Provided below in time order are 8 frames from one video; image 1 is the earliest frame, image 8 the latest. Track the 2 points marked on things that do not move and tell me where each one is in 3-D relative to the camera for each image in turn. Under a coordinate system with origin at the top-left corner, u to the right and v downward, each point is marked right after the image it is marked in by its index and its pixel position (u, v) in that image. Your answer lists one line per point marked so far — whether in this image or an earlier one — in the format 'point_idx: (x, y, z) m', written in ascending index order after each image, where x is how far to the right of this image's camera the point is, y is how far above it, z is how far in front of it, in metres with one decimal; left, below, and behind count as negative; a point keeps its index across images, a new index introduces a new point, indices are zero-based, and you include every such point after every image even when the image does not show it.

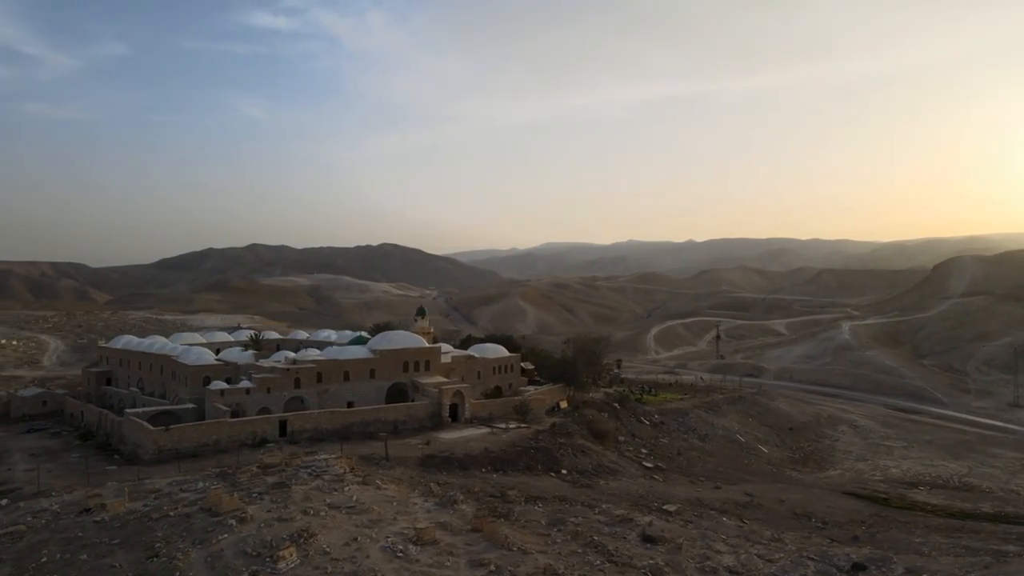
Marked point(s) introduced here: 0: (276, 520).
0: (-4.3, -4.2, +12.8) m
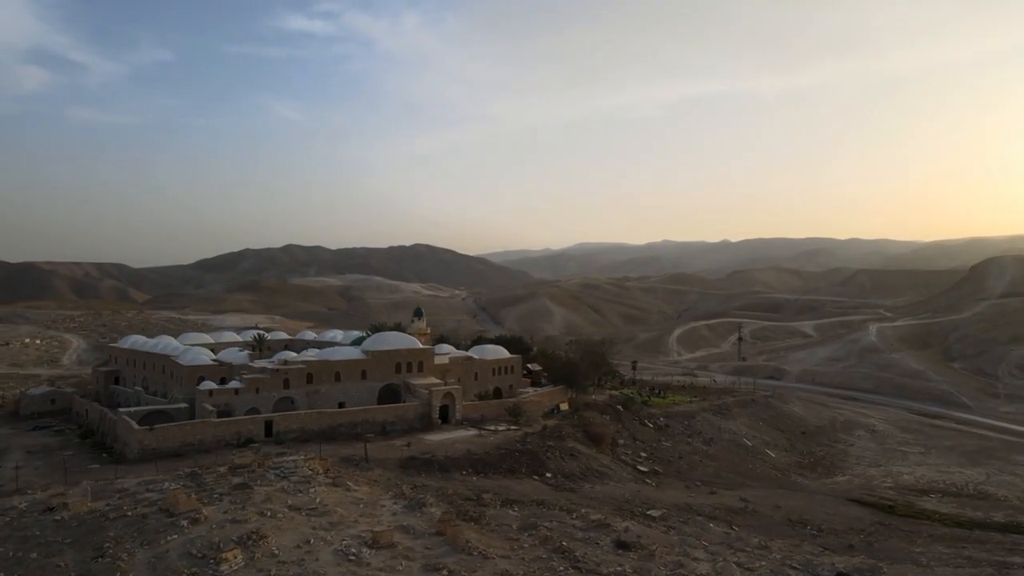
0: (-5.1, -4.2, +12.8) m
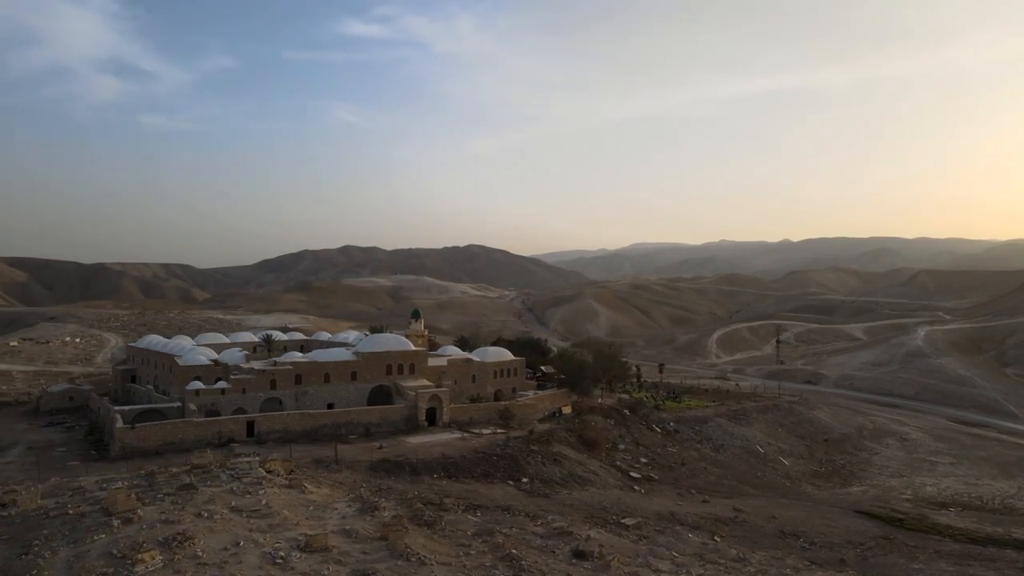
0: (-6.4, -4.3, +12.9) m
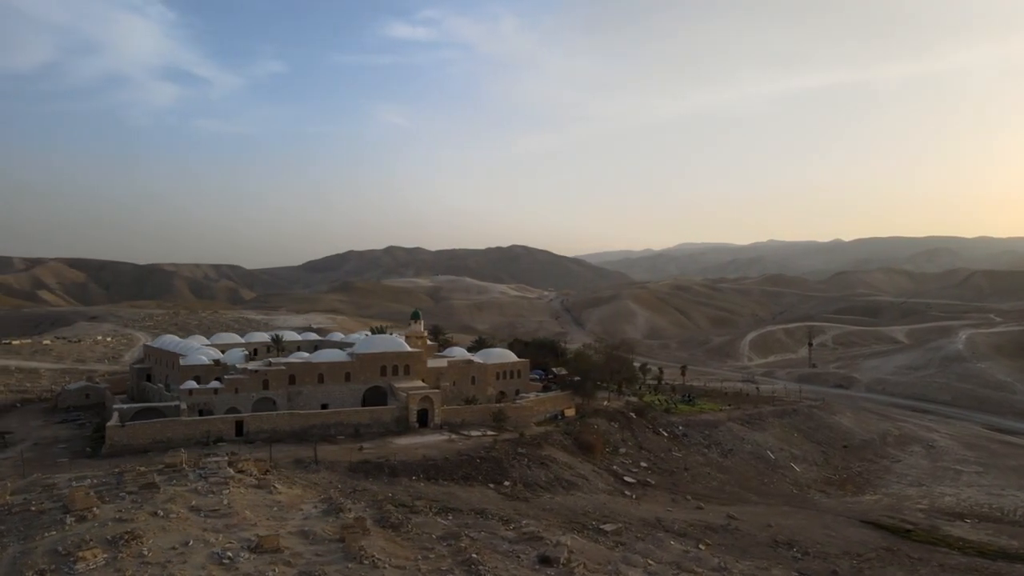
0: (-7.4, -4.3, +13.1) m
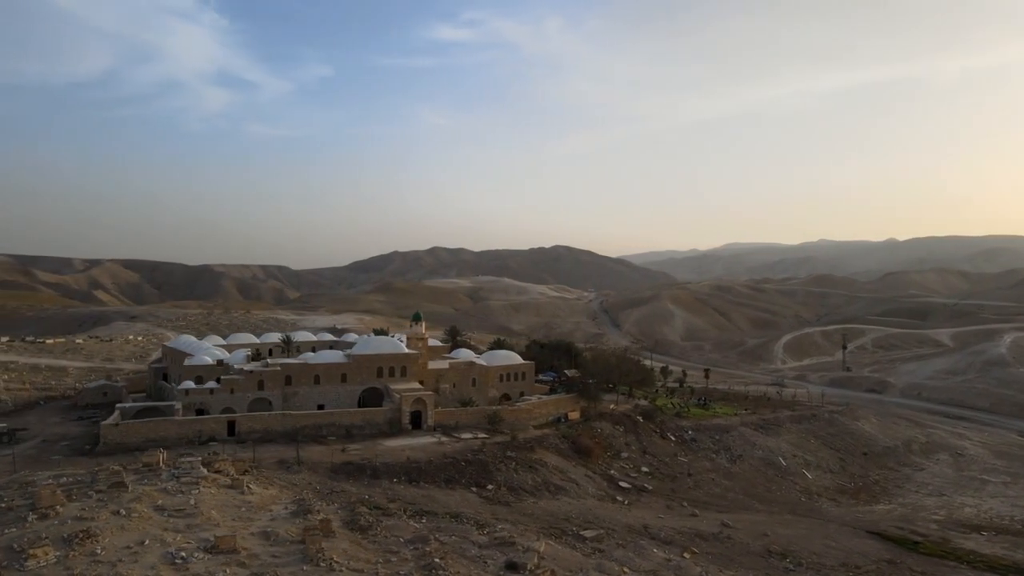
0: (-8.3, -4.4, +13.4) m
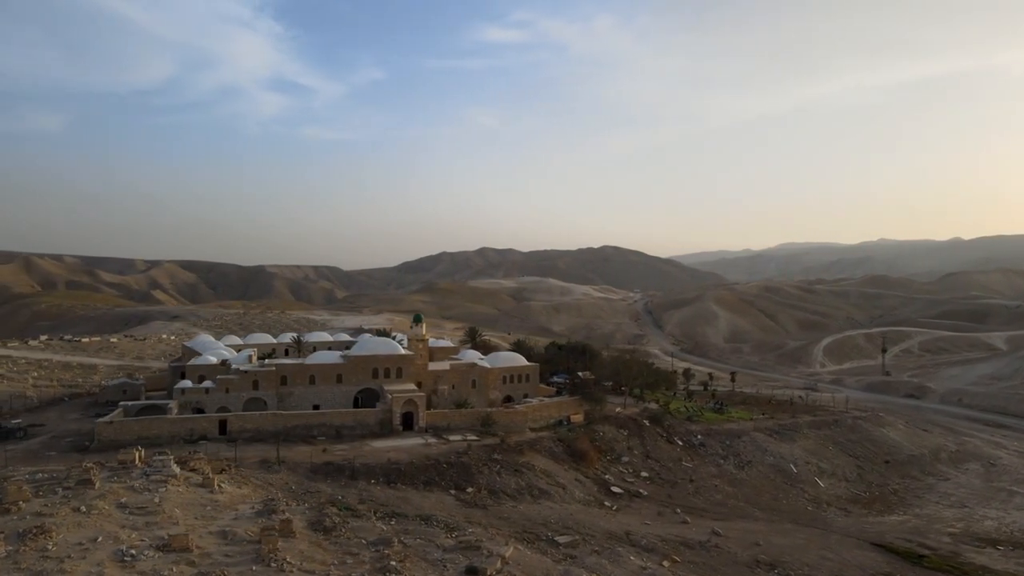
0: (-9.3, -4.4, +13.8) m
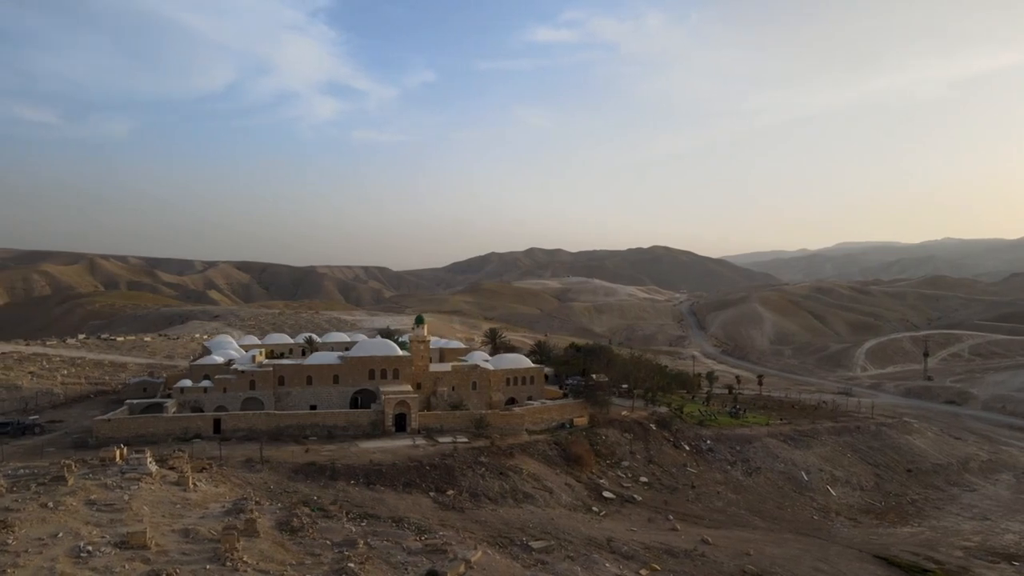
0: (-10.3, -4.5, +14.3) m
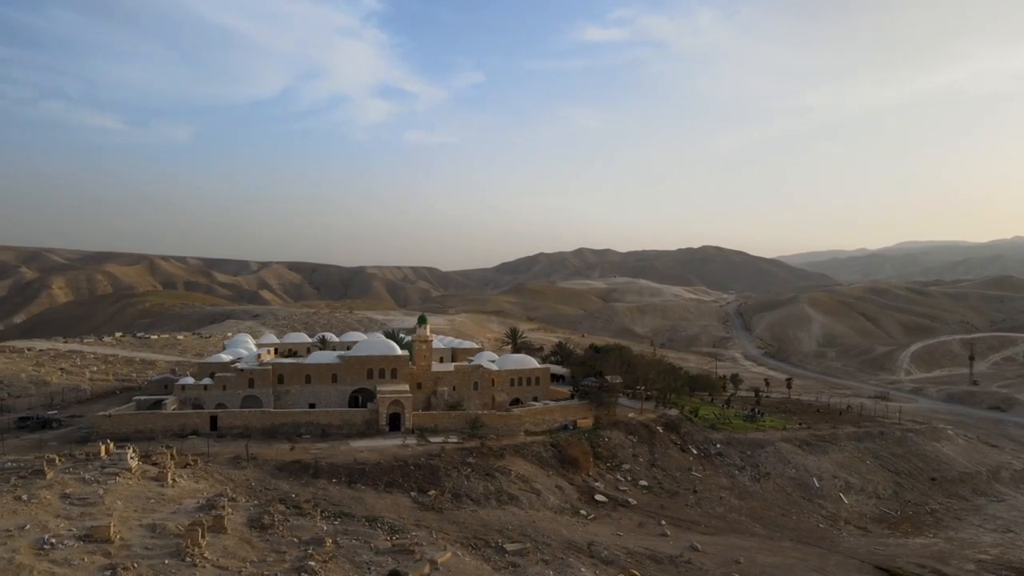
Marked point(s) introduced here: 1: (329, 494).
0: (-11.2, -4.5, +14.8) m
1: (-5.0, -5.6, +19.4) m
